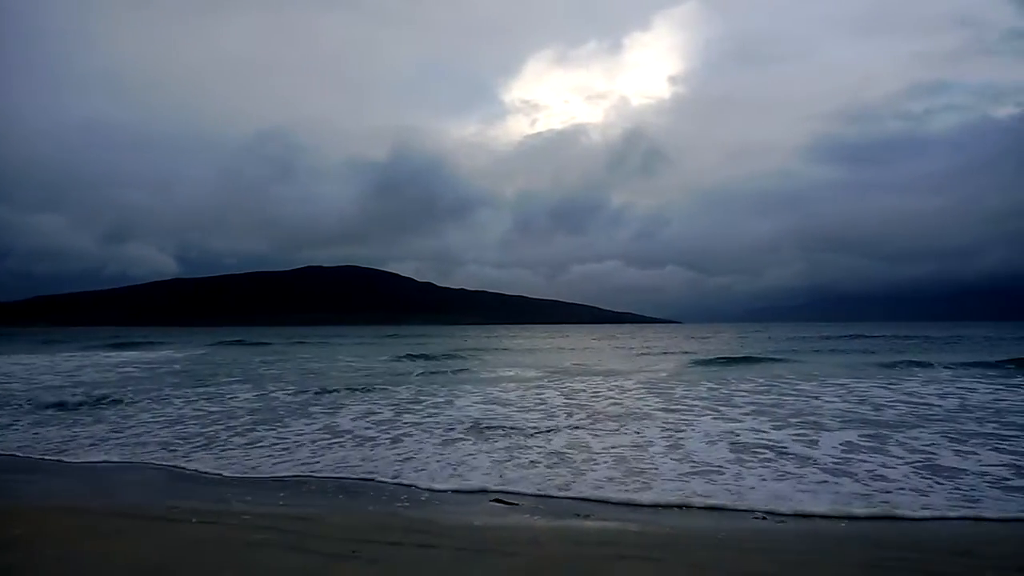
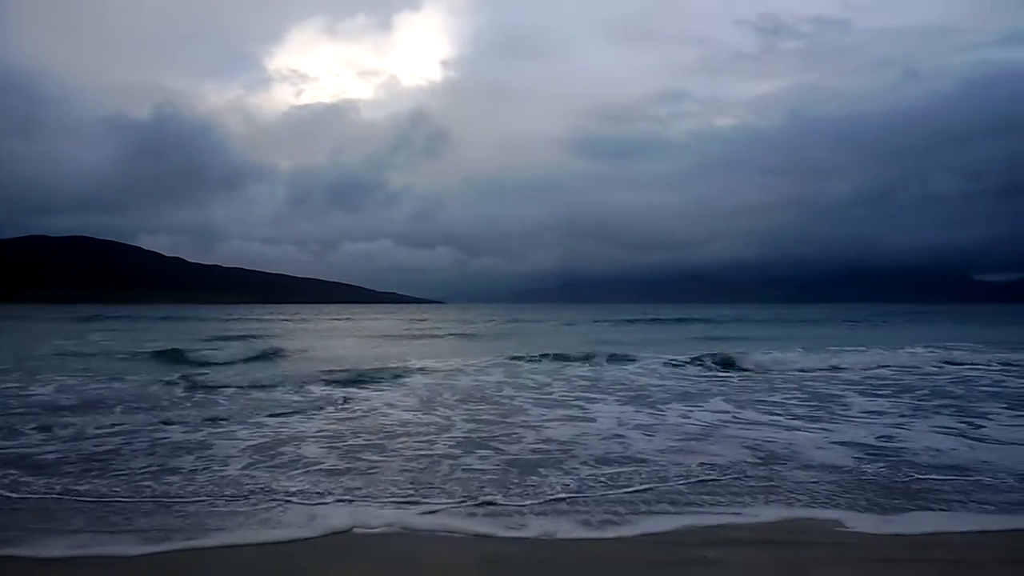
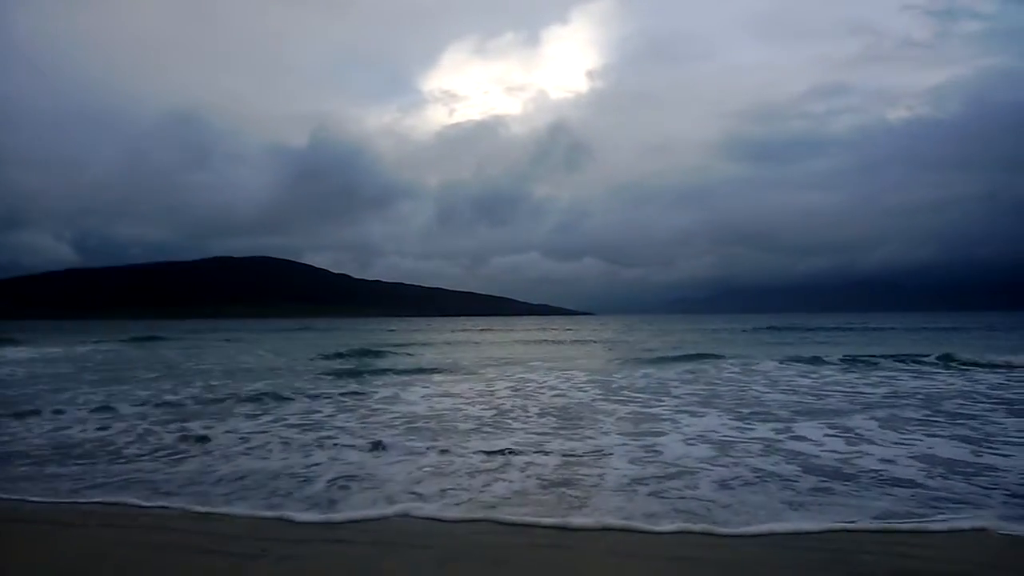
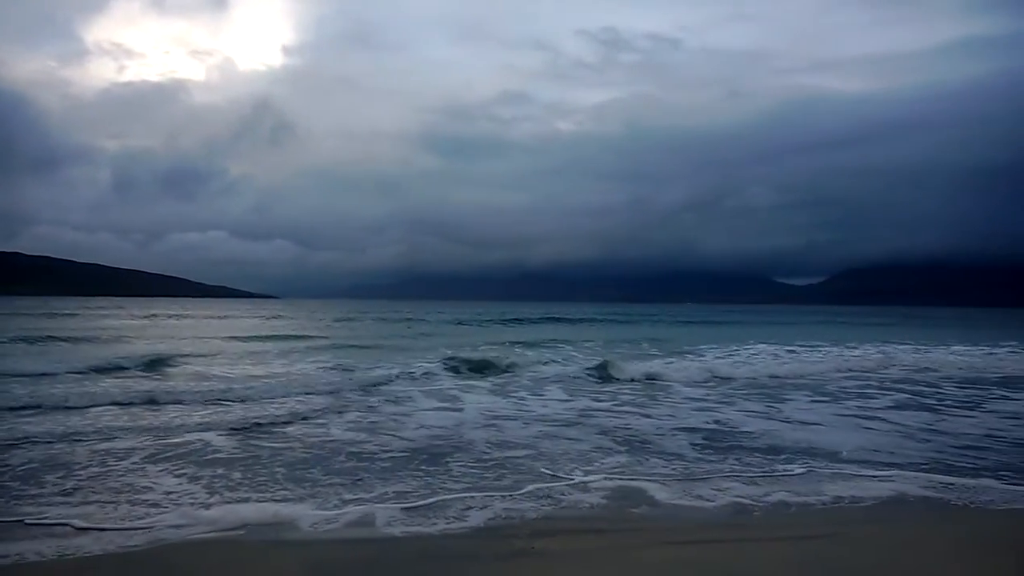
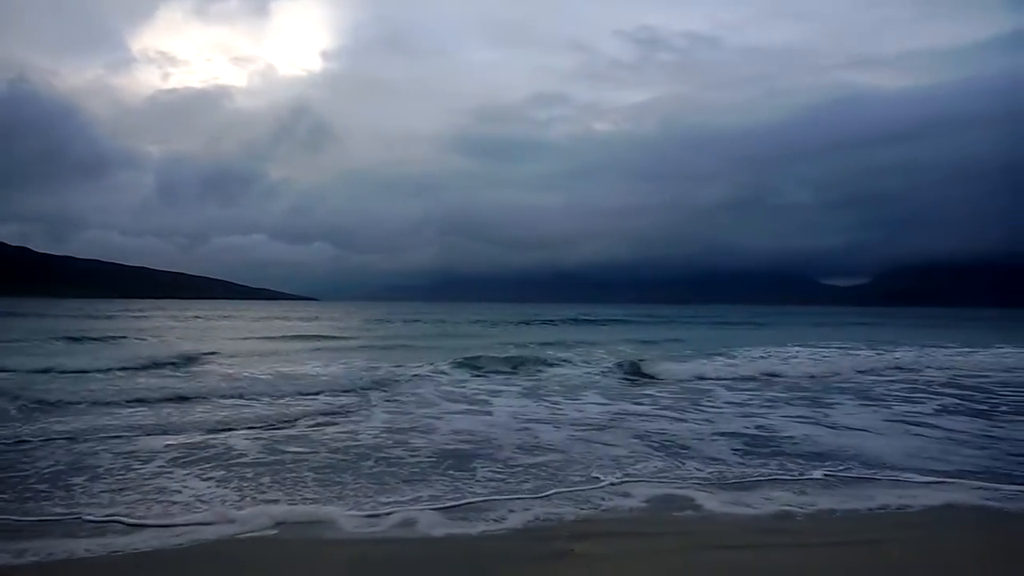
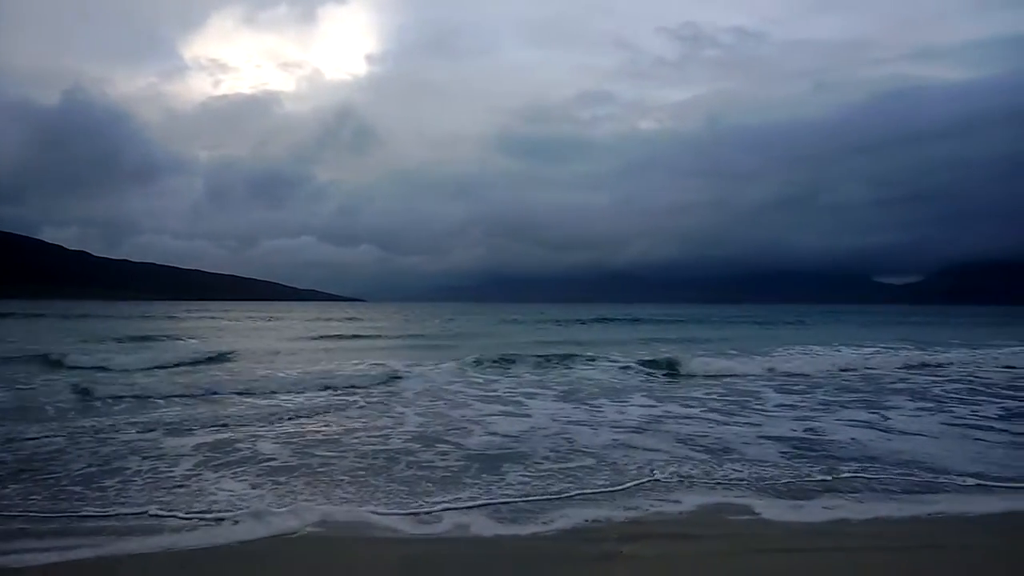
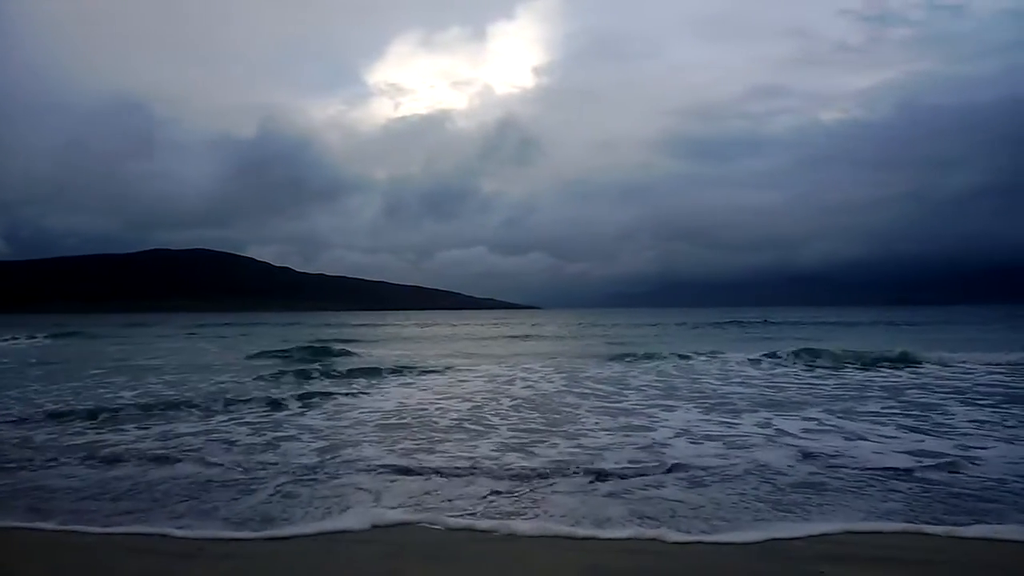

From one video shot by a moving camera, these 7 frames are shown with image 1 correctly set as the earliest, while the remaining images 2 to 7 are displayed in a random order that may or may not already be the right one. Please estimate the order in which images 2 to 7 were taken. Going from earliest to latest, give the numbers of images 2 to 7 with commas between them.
3, 7, 2, 6, 5, 4
